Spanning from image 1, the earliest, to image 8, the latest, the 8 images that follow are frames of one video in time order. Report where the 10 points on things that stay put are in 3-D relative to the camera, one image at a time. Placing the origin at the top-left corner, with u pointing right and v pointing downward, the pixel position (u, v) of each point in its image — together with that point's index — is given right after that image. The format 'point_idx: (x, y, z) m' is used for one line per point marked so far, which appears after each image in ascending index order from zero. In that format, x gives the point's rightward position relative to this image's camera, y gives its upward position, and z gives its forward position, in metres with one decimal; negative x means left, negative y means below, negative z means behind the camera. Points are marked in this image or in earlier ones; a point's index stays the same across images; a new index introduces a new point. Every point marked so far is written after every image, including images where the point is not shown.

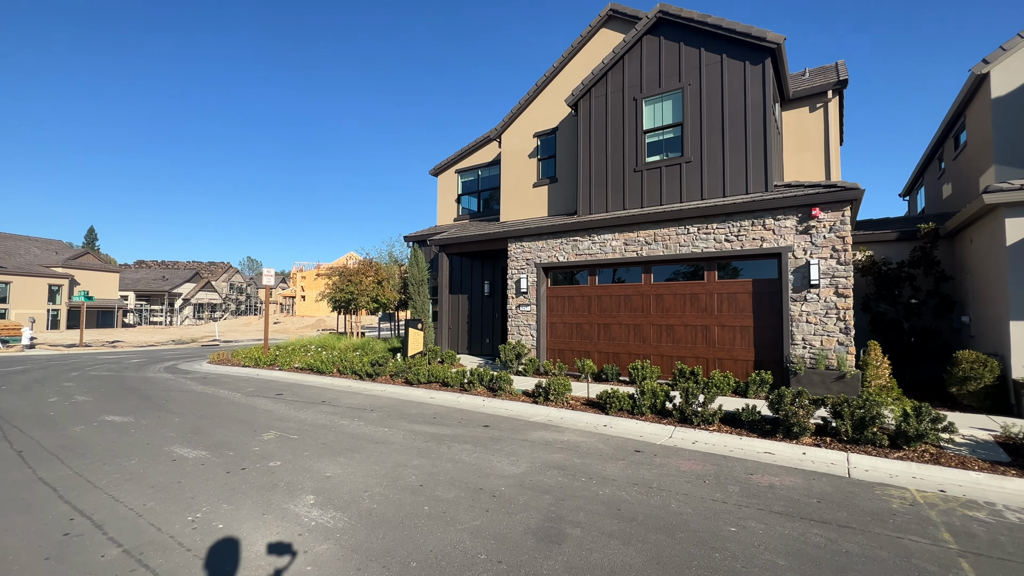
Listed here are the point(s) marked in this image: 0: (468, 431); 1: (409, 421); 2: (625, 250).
0: (-0.6, -2.0, +6.8) m
1: (-1.6, -2.0, +7.4) m
2: (+2.6, +0.9, +10.8) m
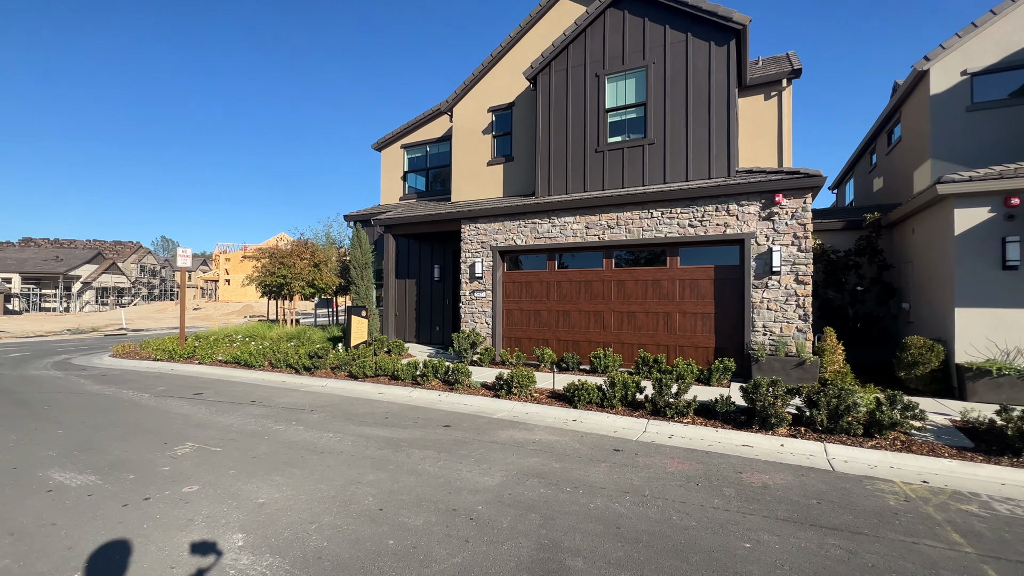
0: (-1.1, -1.8, +6.1) m
1: (-2.1, -1.8, +6.5) m
2: (+1.7, +1.2, +10.3) m
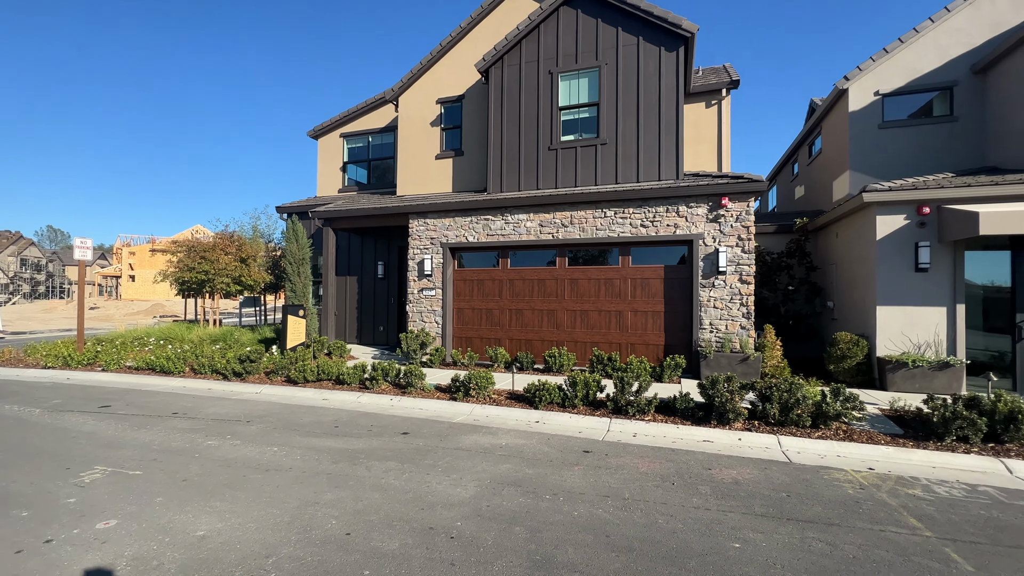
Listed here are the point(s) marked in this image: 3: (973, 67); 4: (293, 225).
0: (-1.5, -1.8, +5.6) m
1: (-2.6, -1.8, +6.0) m
2: (+0.7, +1.2, +10.2) m
3: (+10.0, +4.7, +10.4) m
4: (-5.2, +1.5, +11.4) m
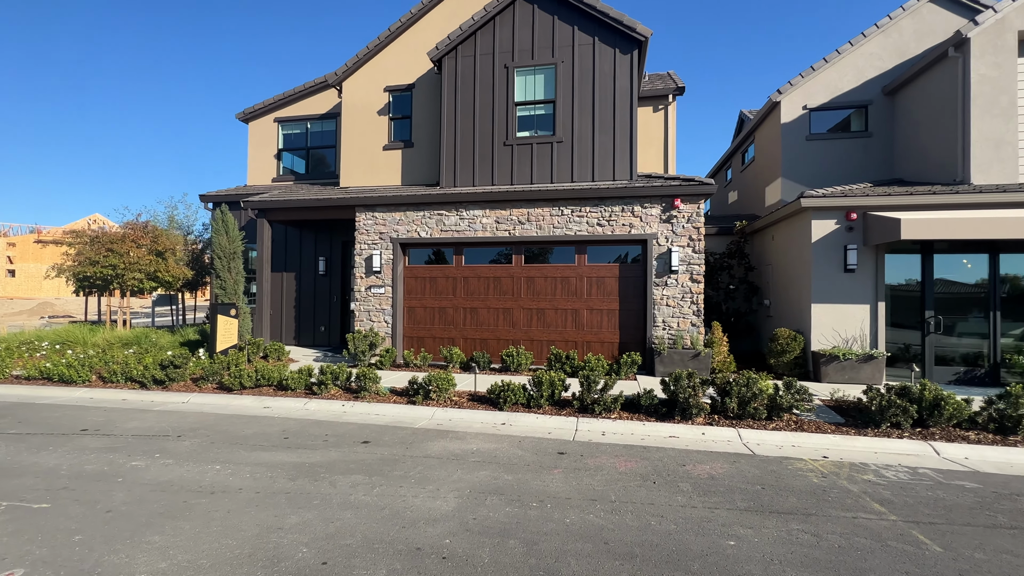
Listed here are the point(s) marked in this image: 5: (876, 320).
0: (-1.8, -1.8, +5.2) m
1: (-2.9, -1.8, +5.3) m
2: (-0.3, +1.2, +10.0) m
3: (+9.0, +4.8, +11.5) m
4: (-6.2, +1.6, +10.4) m
5: (+6.6, -0.6, +8.7) m
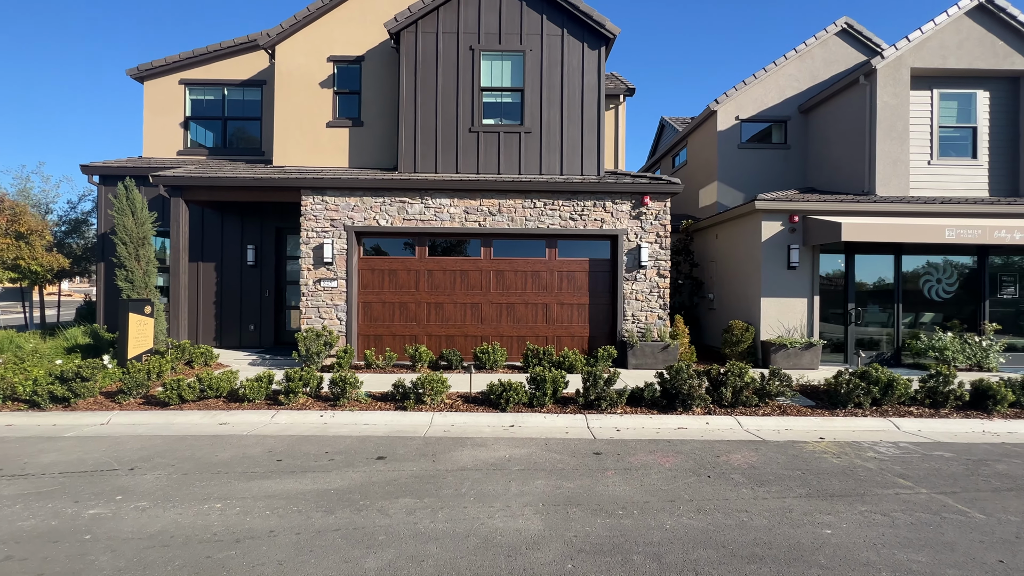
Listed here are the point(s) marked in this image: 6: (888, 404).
0: (-1.3, -1.7, +4.4) m
1: (-2.5, -1.7, +4.4) m
2: (-0.9, +1.4, +9.4) m
3: (+7.8, +4.9, +12.9) m
4: (-6.8, +1.7, +8.5) m
5: (+6.1, -0.5, +9.8) m
6: (+5.5, -1.7, +7.1) m
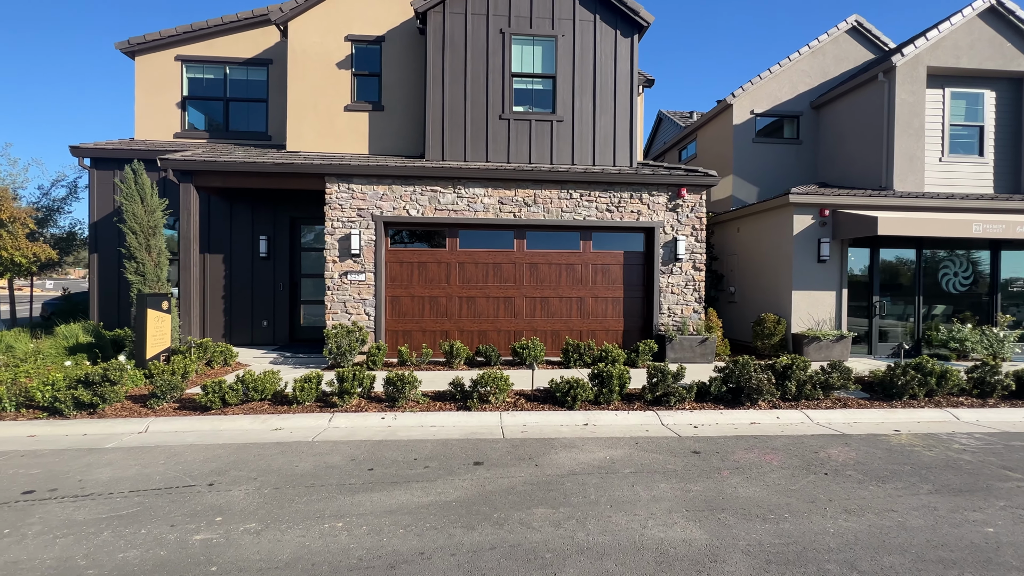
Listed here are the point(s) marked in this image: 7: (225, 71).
0: (-0.3, -1.6, +4.1) m
1: (-1.4, -1.6, +3.9) m
2: (-0.2, +1.5, +9.0) m
3: (+8.2, +5.1, +13.1) m
4: (-6.1, +1.8, +7.7) m
5: (+6.7, -0.3, +9.9) m
6: (+6.4, -1.6, +7.2) m
7: (-6.4, +4.8, +10.8) m
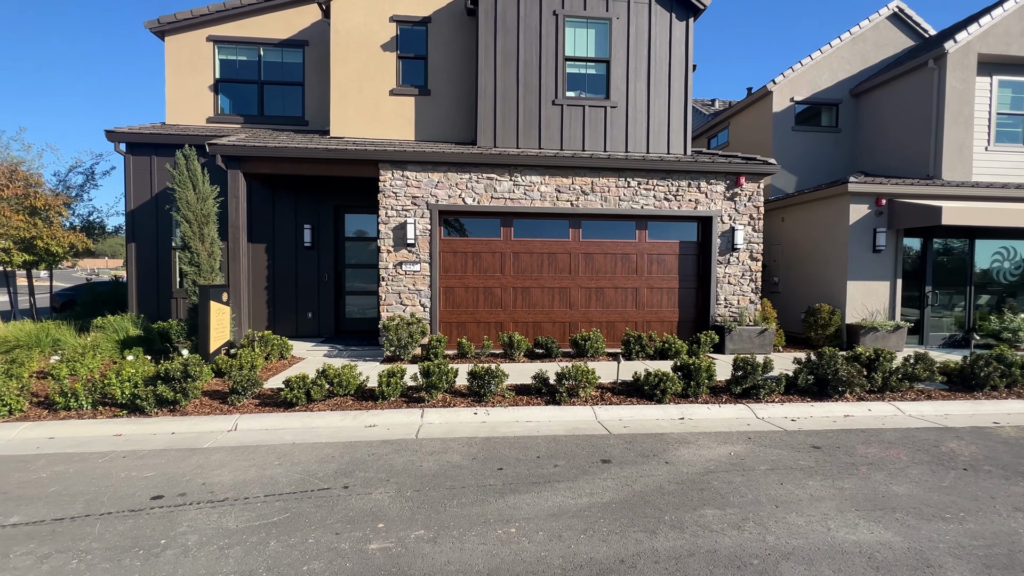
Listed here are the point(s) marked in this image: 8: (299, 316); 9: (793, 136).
0: (+0.9, -1.6, +3.9) m
1: (-0.3, -1.5, +3.7) m
2: (+0.8, +1.7, +8.8) m
3: (+9.2, +5.3, +12.9) m
4: (-5.0, +1.9, +7.4) m
5: (+7.8, -0.1, +9.8) m
6: (+7.5, -1.4, +7.1) m
7: (-5.4, +5.0, +10.3) m
8: (-4.0, -0.5, +9.2) m
9: (+7.5, +4.1, +12.9) m
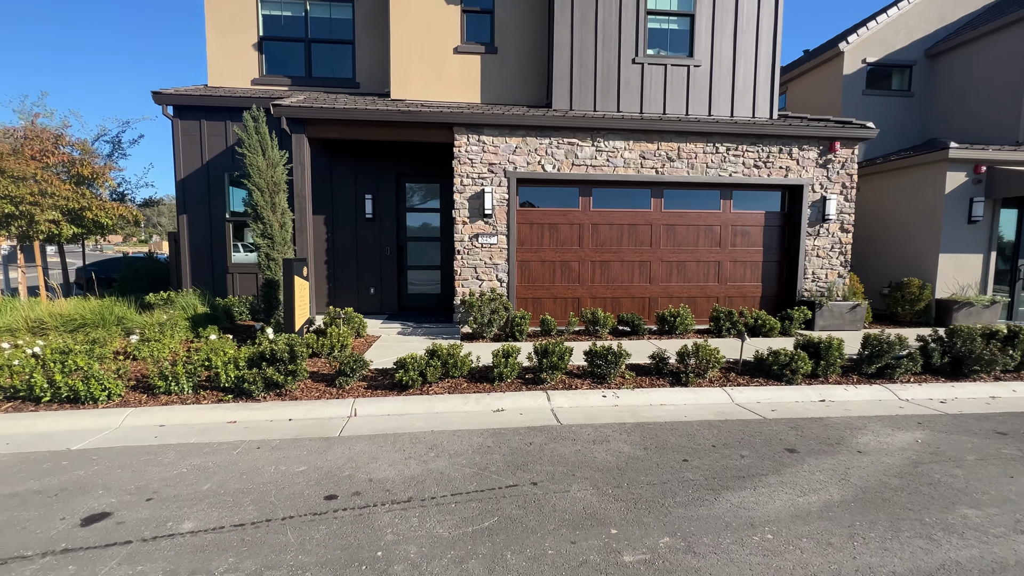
0: (+2.3, -1.3, +3.4) m
1: (+1.1, -1.3, +3.3) m
2: (+2.2, +2.1, +8.2) m
3: (+10.5, +6.0, +12.2) m
4: (-3.6, +2.3, +6.8) m
5: (+9.2, +0.4, +9.3) m
6: (+8.8, -1.1, +6.7) m
7: (-4.0, +5.5, +9.6) m
8: (-2.6, -0.1, +8.7) m
9: (+8.9, +4.8, +12.2) m
